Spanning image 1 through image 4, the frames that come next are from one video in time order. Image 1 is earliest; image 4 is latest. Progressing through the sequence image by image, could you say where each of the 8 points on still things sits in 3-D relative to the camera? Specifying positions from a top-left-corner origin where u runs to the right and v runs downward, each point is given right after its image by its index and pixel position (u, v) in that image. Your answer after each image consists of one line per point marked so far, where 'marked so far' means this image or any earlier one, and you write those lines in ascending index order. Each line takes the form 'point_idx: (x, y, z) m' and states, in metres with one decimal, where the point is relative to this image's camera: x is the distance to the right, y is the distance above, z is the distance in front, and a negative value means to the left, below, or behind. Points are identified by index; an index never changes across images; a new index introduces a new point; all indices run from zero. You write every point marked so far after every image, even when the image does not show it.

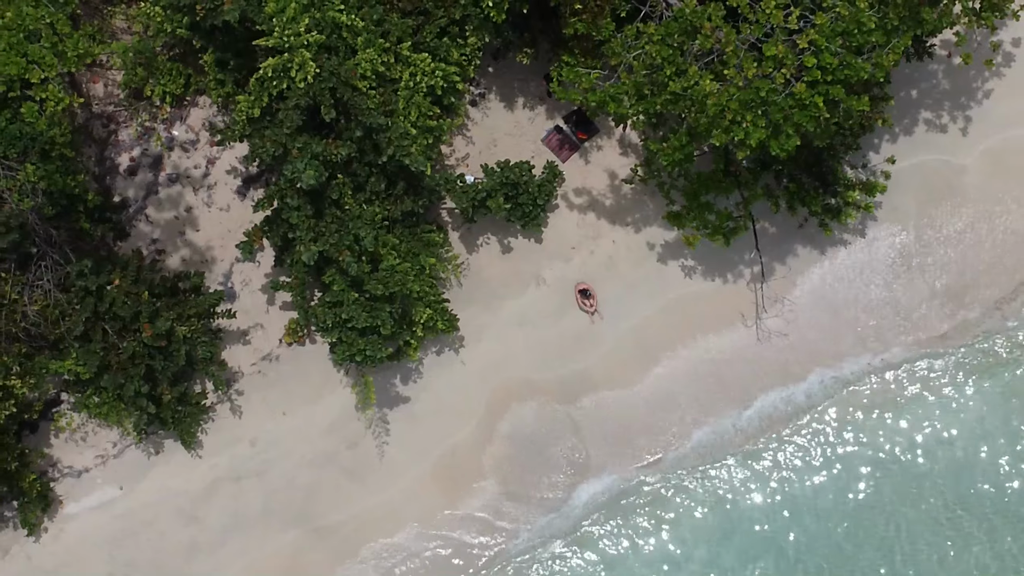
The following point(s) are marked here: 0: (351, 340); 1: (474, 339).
0: (-2.5, -0.8, +10.6) m
1: (-0.7, -0.9, +12.2) m
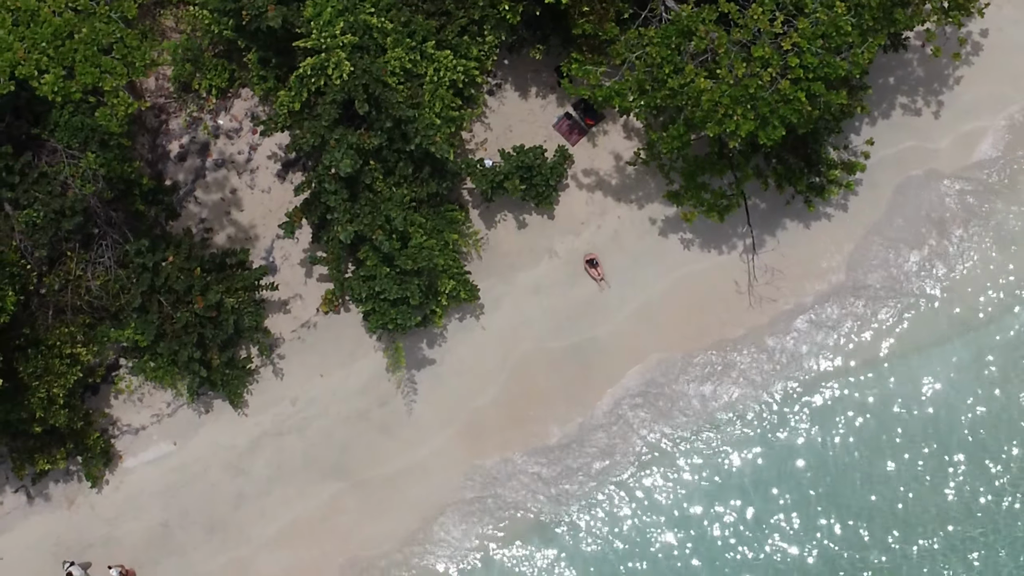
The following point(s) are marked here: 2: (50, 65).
0: (-2.2, -0.4, +11.8) m
1: (-0.4, -0.3, +13.5) m
2: (-6.7, +3.2, +10.2) m
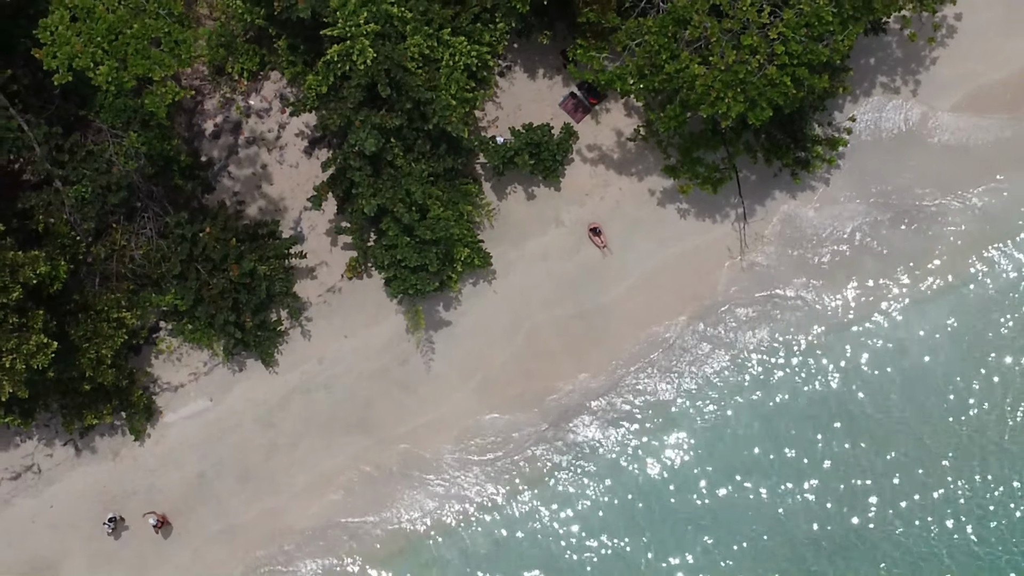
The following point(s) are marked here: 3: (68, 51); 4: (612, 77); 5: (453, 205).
0: (-2.0, +0.2, +13.0) m
1: (-0.2, +0.3, +14.6) m
2: (-6.5, +3.7, +11.2) m
3: (-7.0, +3.7, +10.9) m
4: (+1.6, +3.4, +11.3) m
5: (-1.1, +1.5, +13.0) m
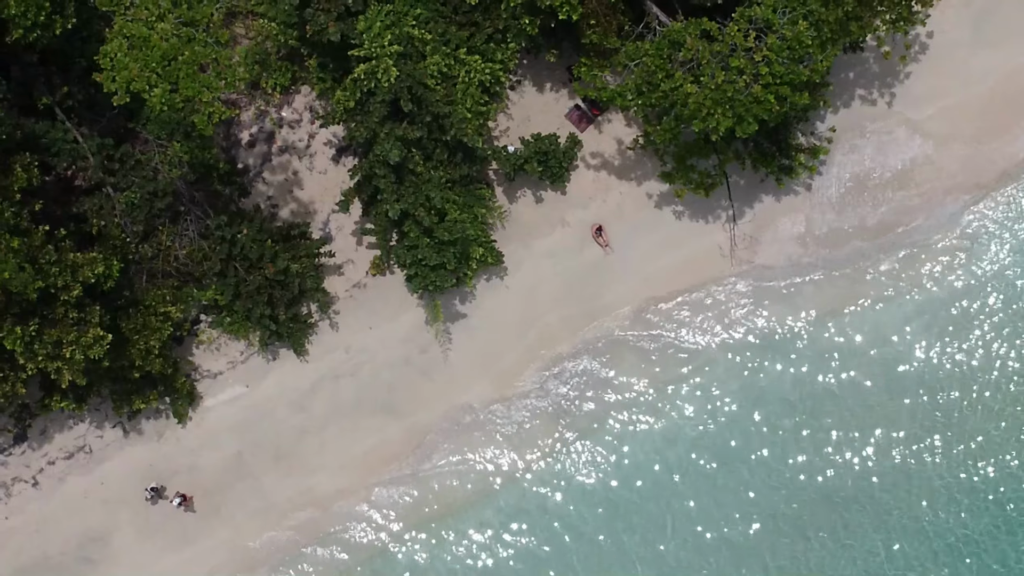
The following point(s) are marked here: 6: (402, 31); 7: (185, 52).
0: (-1.8, +0.3, +14.3) m
1: (+0.1, +0.5, +15.9) m
2: (-6.3, +3.7, +12.5) m
3: (-6.8, +3.7, +12.3) m
4: (+1.8, +3.5, +12.5) m
5: (-0.9, +1.6, +14.3) m
6: (-2.1, +4.8, +13.0) m
7: (-5.8, +4.2, +12.2) m
